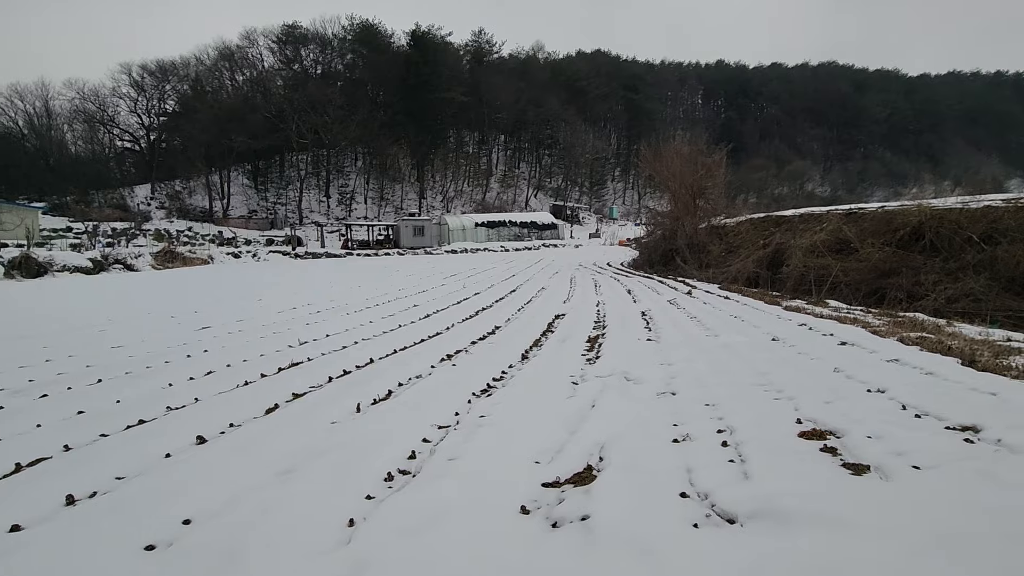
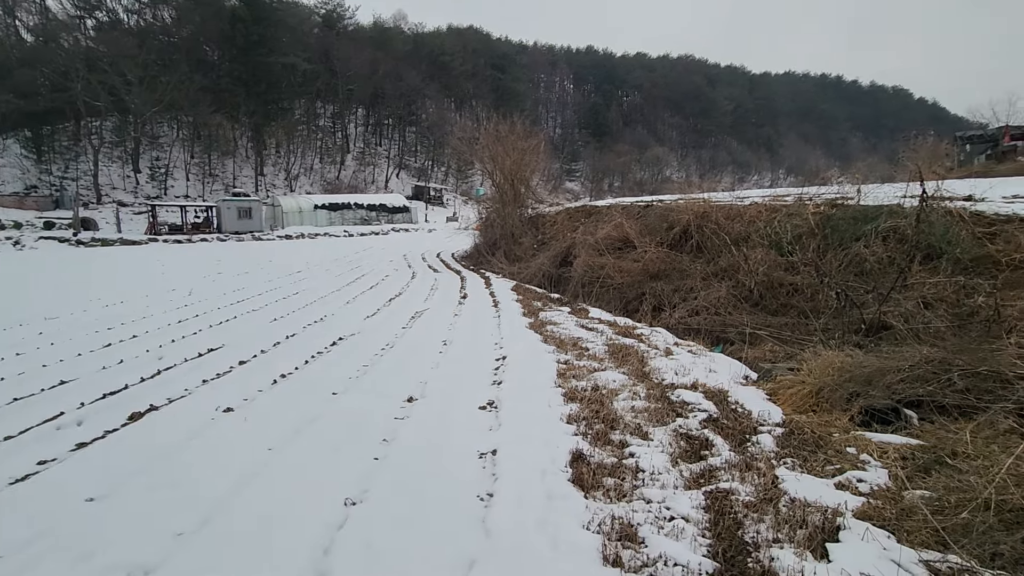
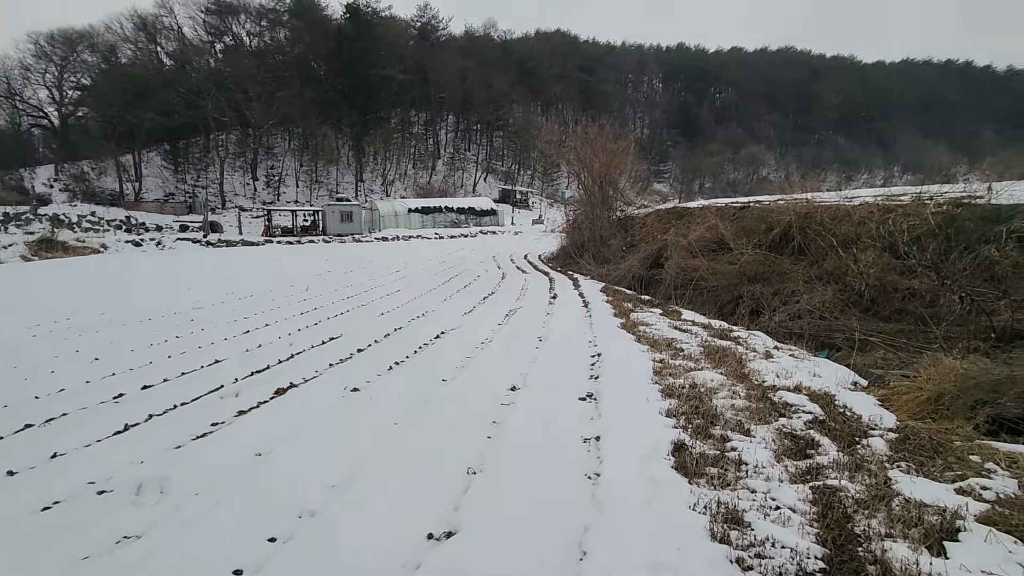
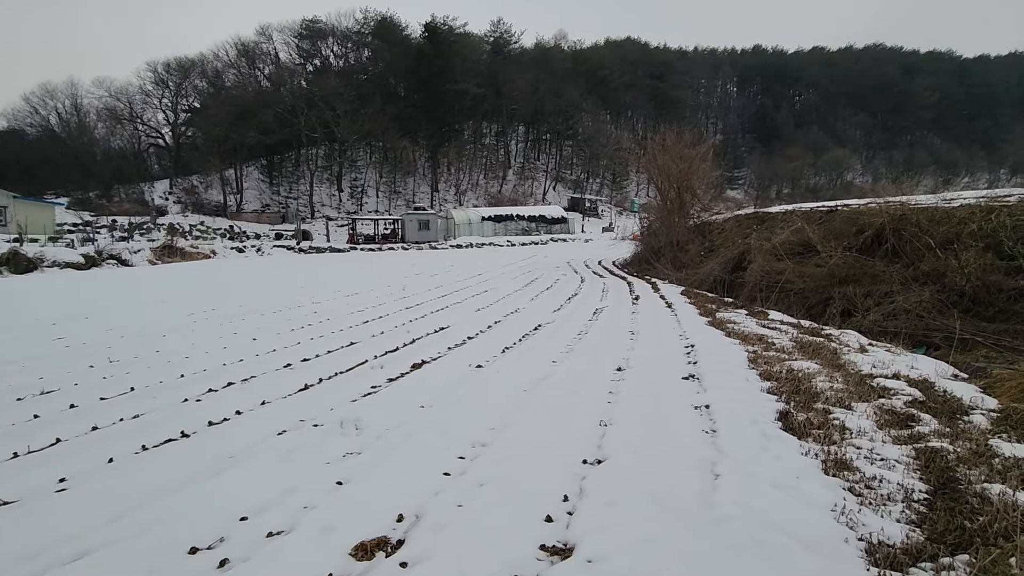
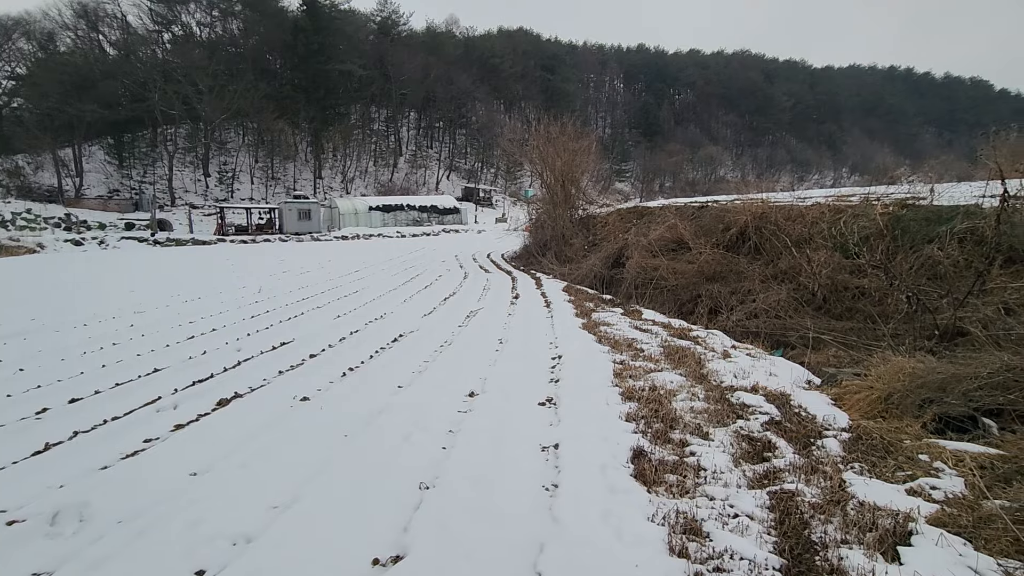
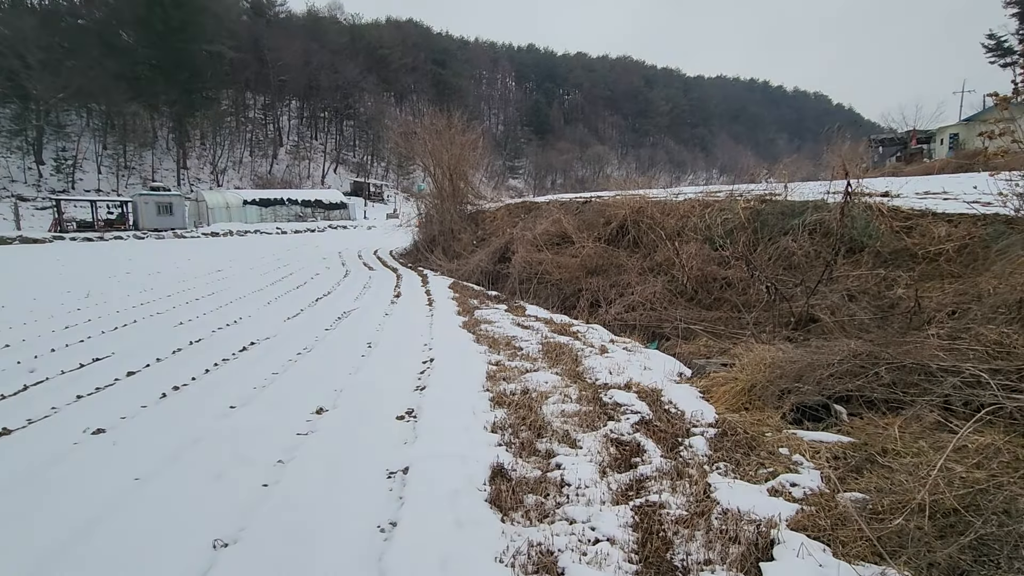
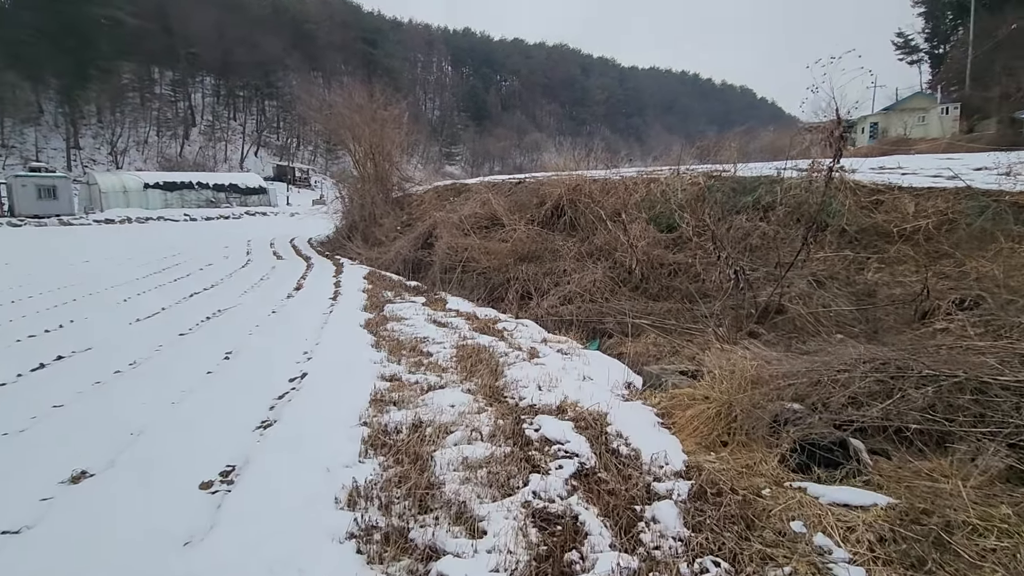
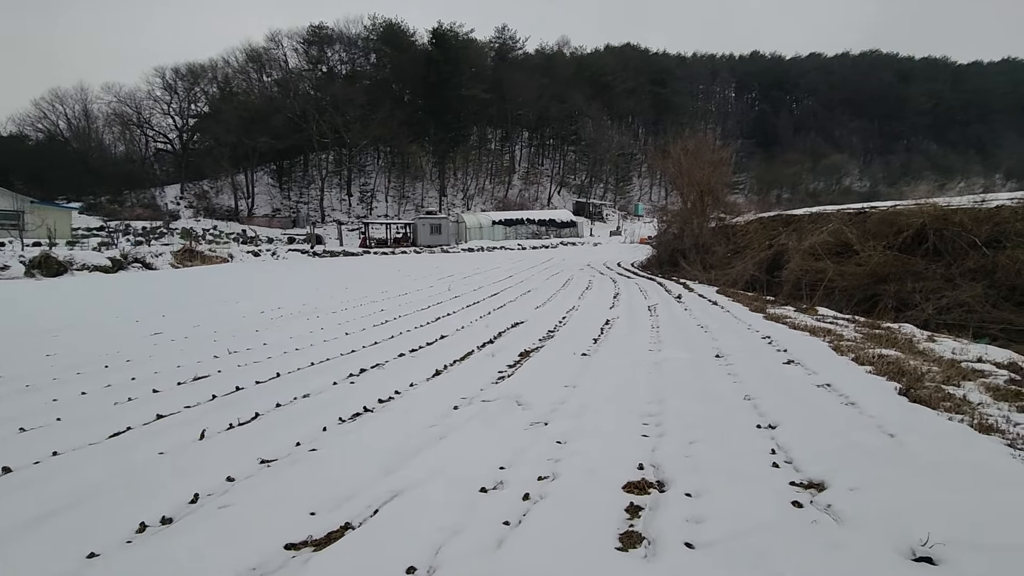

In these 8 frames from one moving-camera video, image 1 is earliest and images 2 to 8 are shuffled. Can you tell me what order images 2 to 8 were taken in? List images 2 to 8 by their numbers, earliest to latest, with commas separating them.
8, 4, 3, 5, 2, 6, 7
